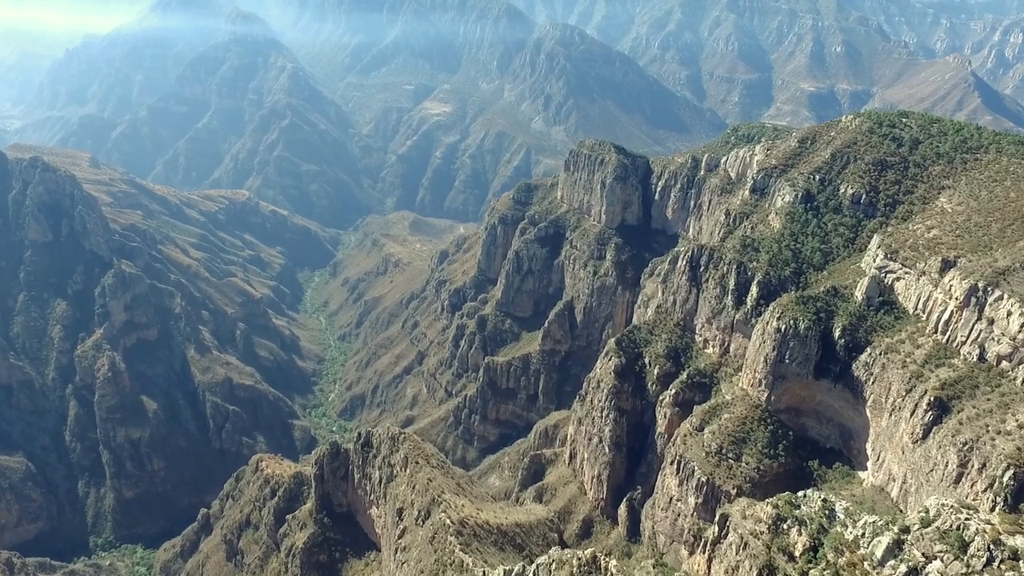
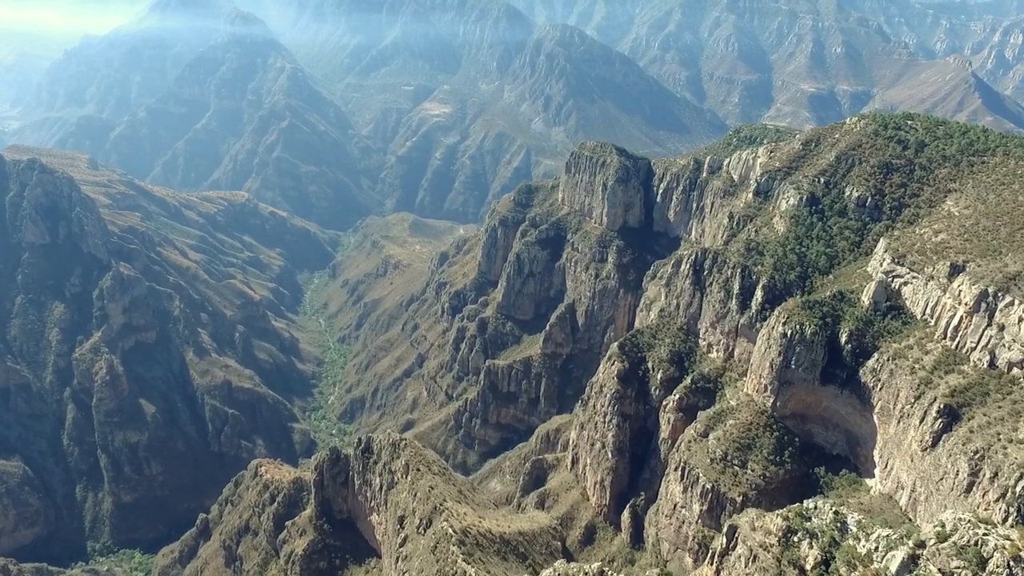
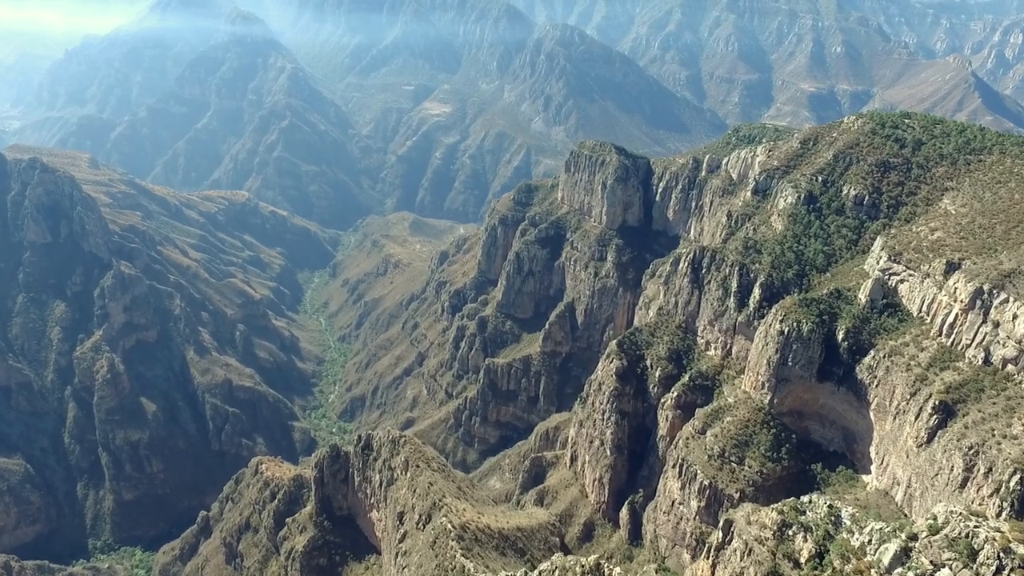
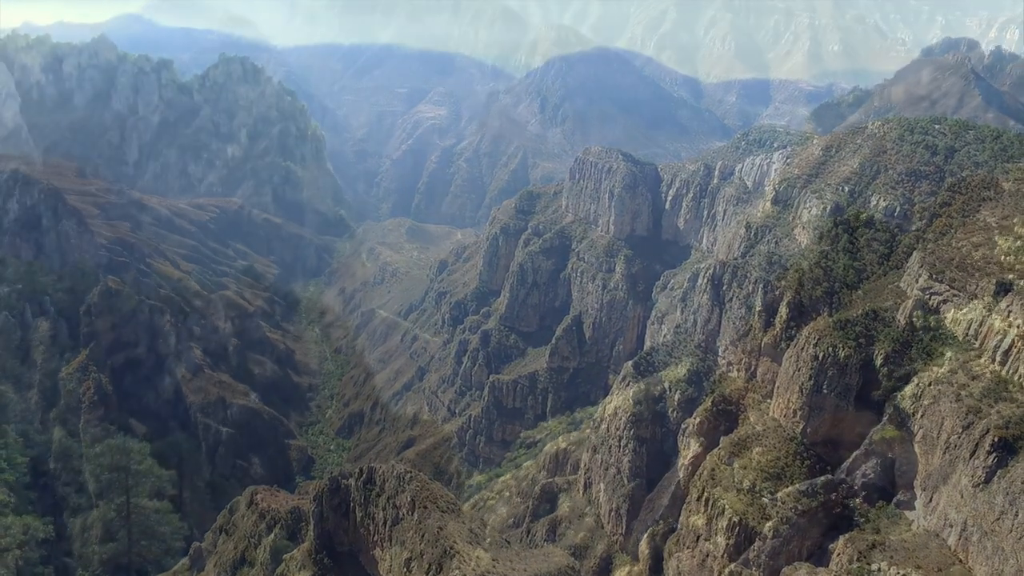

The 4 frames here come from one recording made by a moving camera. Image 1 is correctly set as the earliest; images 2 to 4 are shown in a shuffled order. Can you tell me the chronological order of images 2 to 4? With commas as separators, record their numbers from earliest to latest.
3, 2, 4
